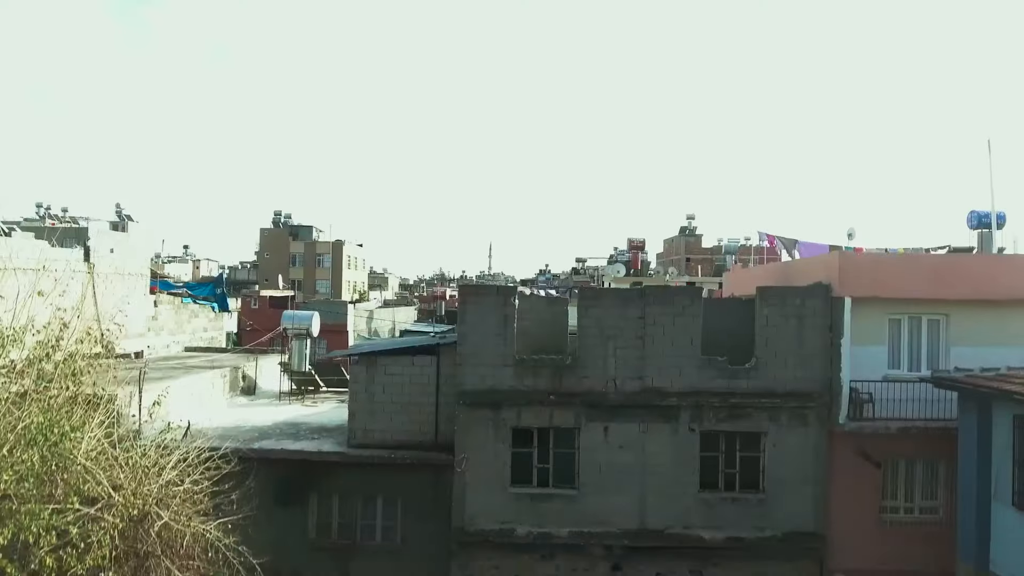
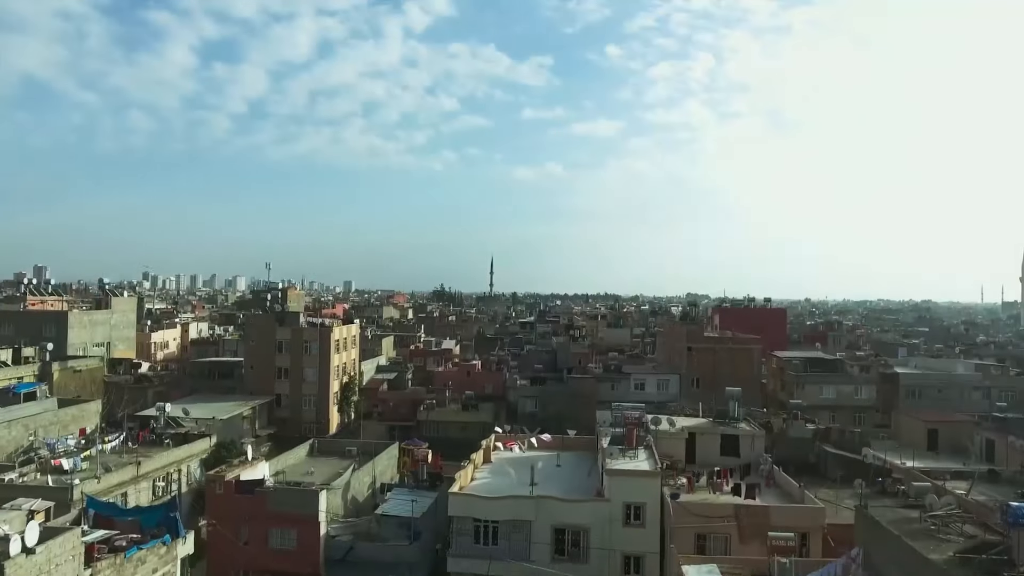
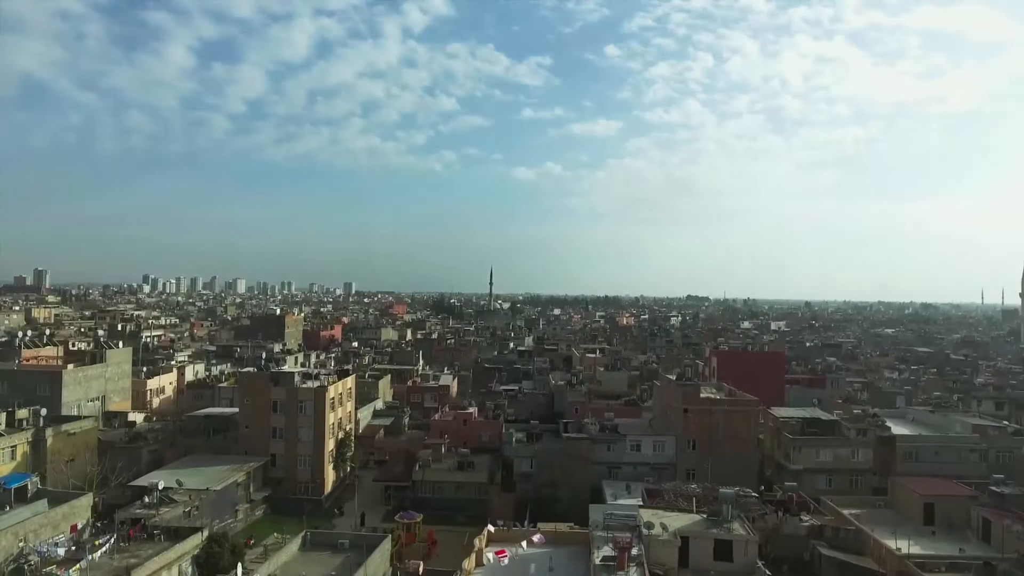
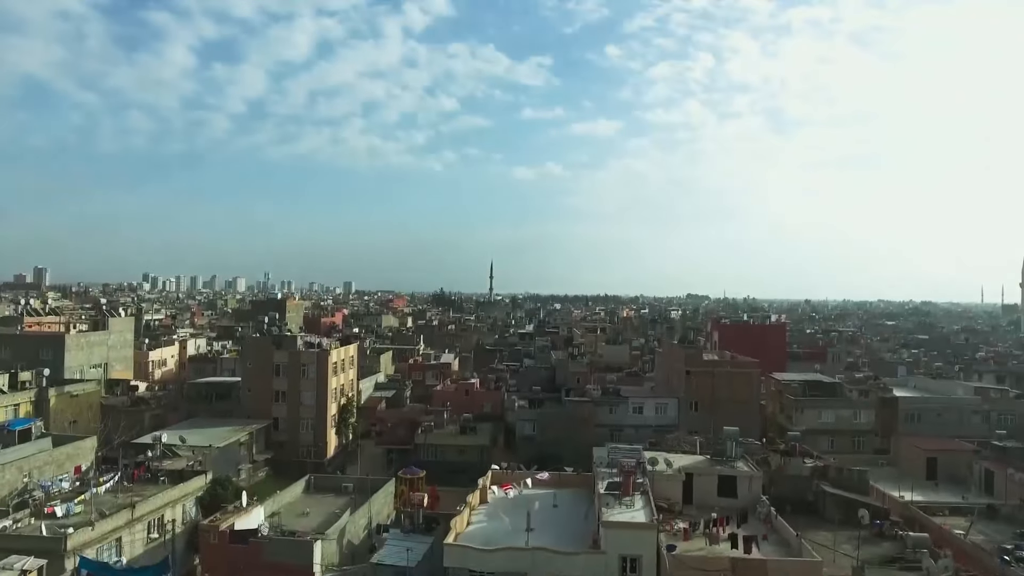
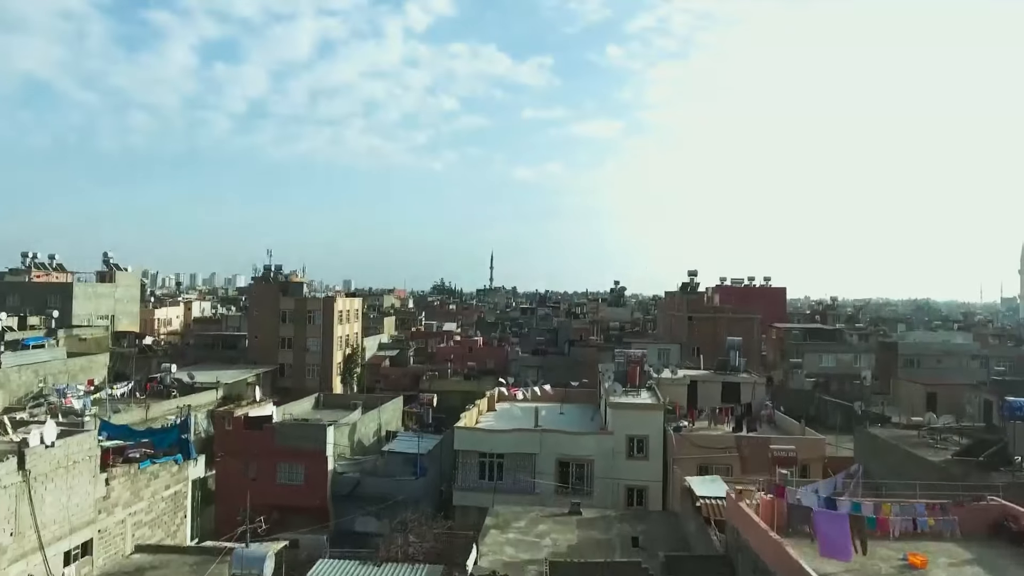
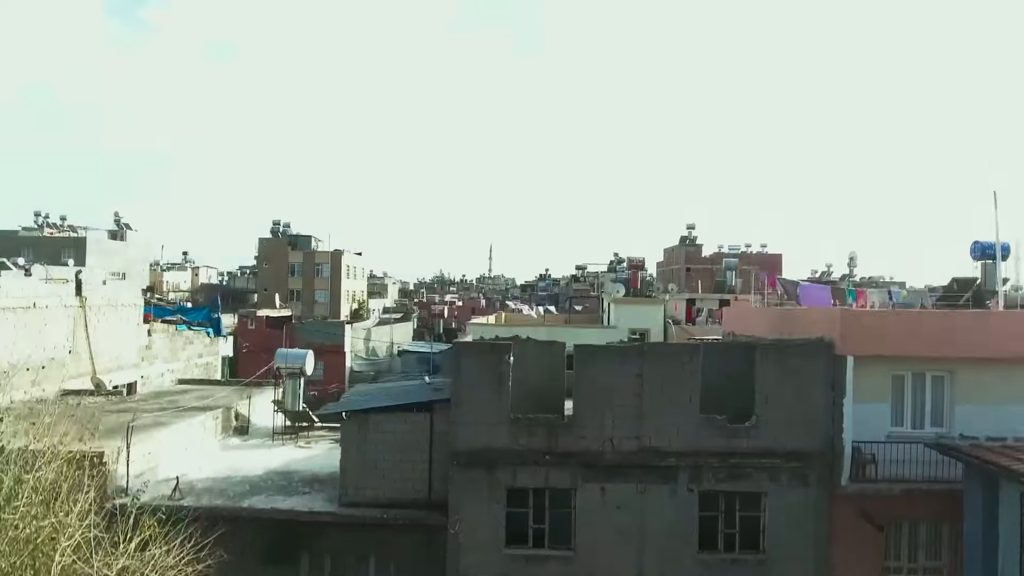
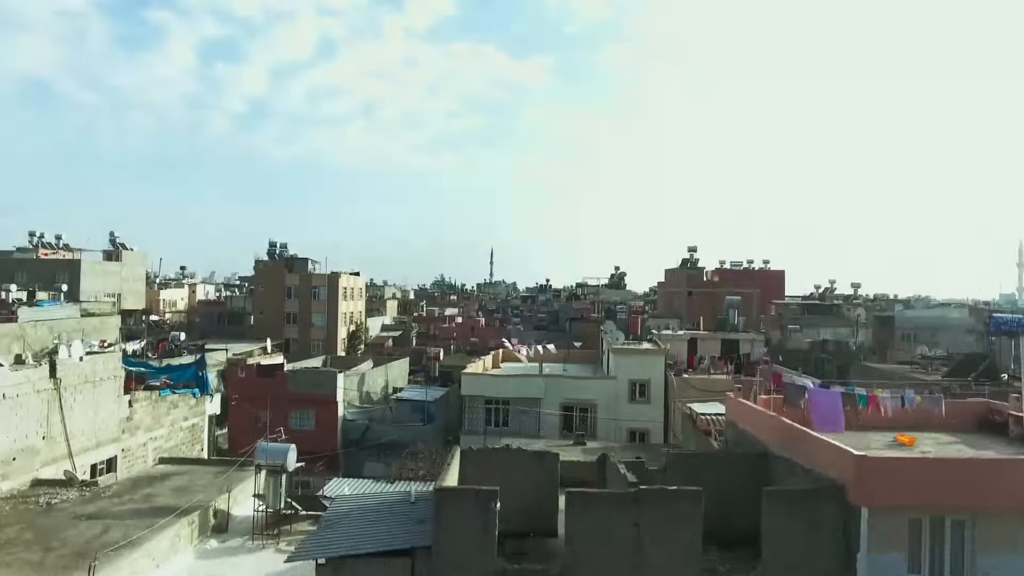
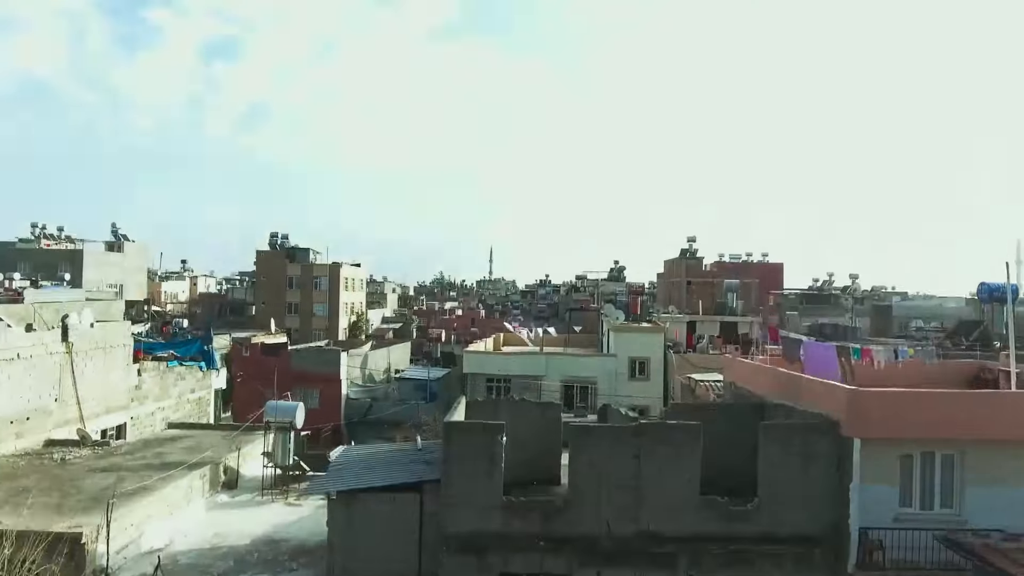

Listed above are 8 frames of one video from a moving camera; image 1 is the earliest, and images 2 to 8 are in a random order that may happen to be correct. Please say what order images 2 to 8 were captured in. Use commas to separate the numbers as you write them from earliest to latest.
6, 8, 7, 5, 2, 4, 3
